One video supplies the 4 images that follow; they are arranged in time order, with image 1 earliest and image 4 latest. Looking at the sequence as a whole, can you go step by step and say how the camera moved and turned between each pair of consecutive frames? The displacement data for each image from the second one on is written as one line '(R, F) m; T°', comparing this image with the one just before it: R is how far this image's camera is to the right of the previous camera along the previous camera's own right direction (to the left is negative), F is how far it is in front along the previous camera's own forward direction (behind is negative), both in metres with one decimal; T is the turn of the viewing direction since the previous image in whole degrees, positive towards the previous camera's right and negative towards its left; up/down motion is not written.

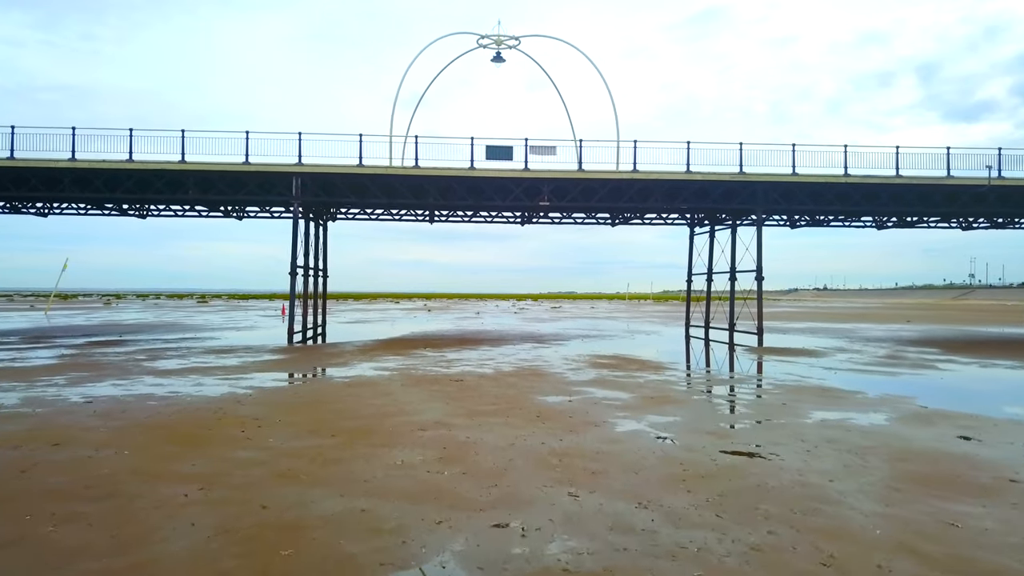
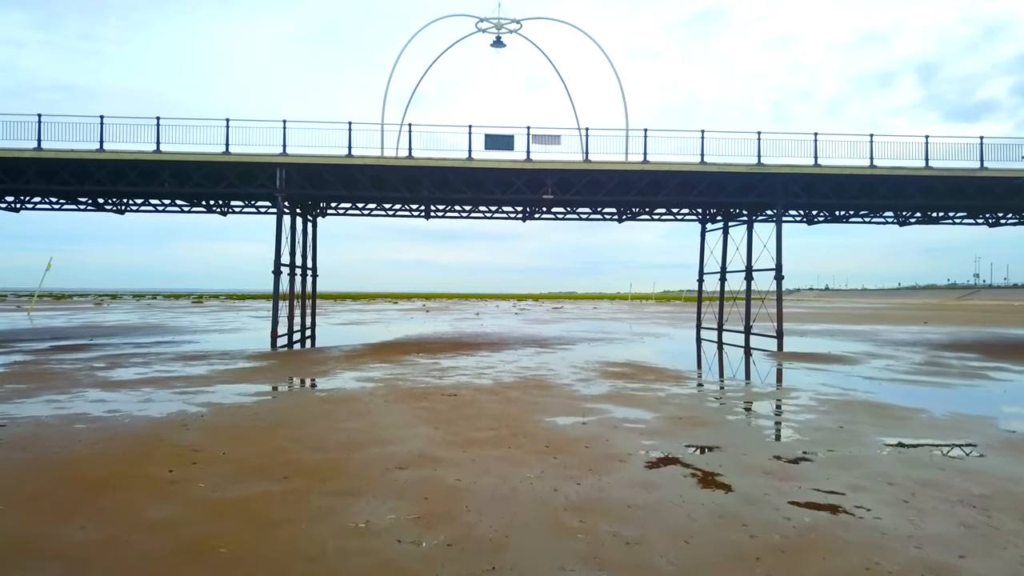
(0.0, +1.9) m; 0°
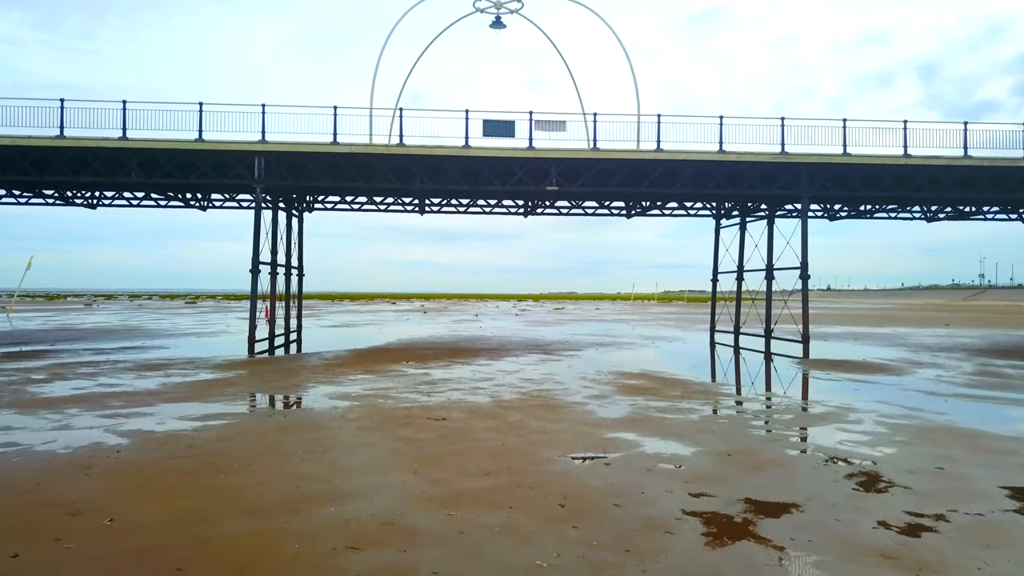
(0.0, +2.2) m; 0°
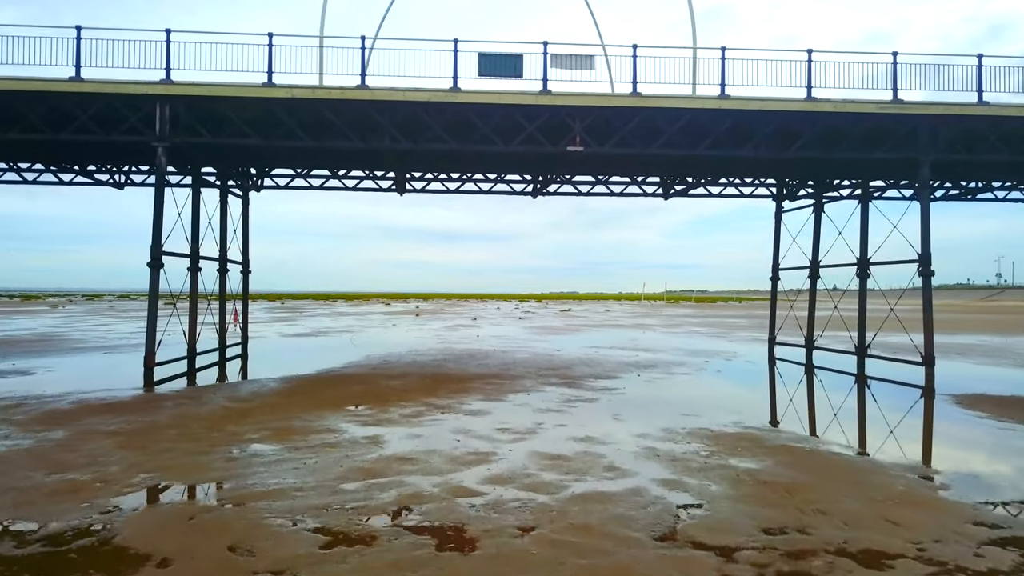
(-0.1, +6.5) m; 0°
